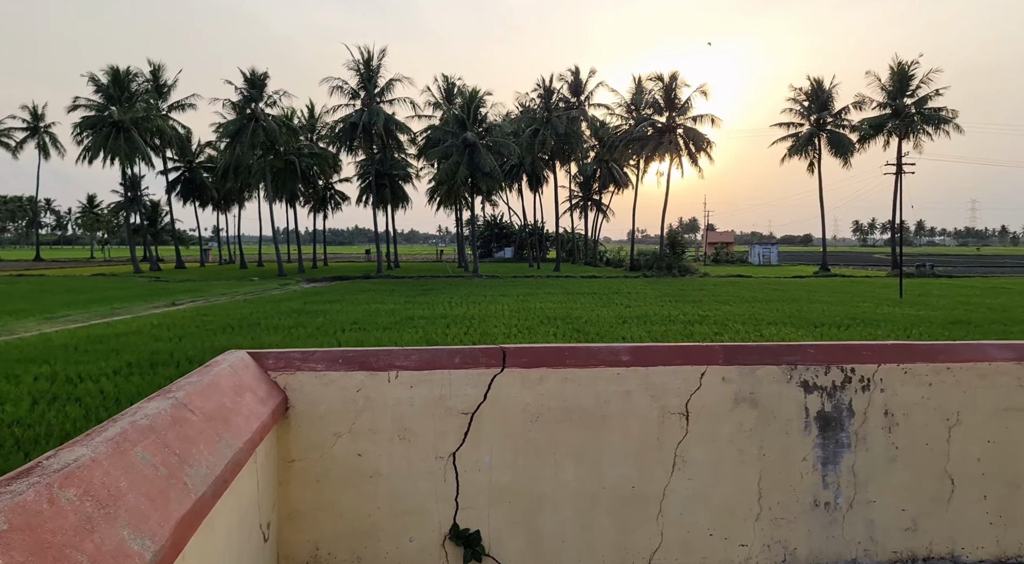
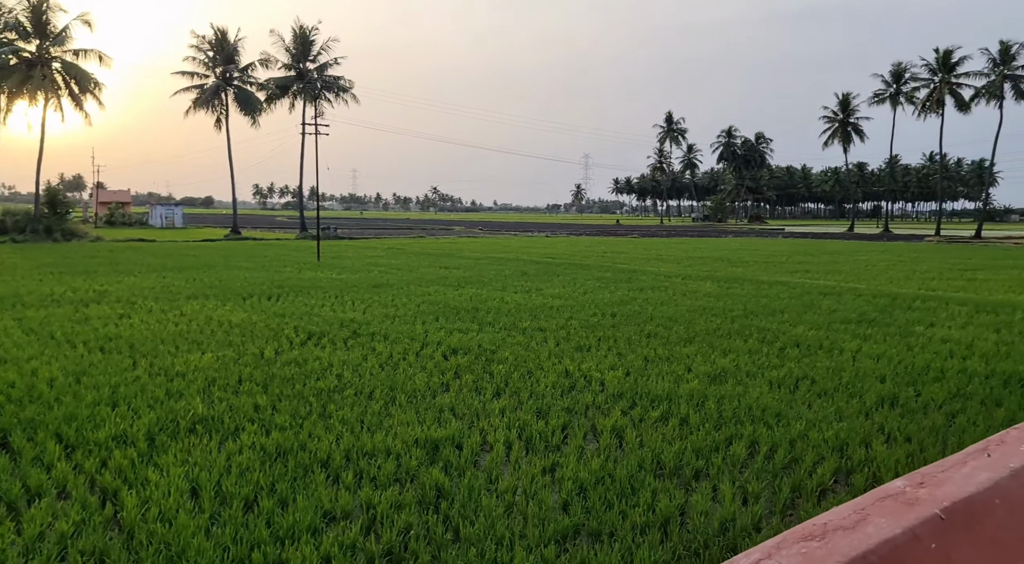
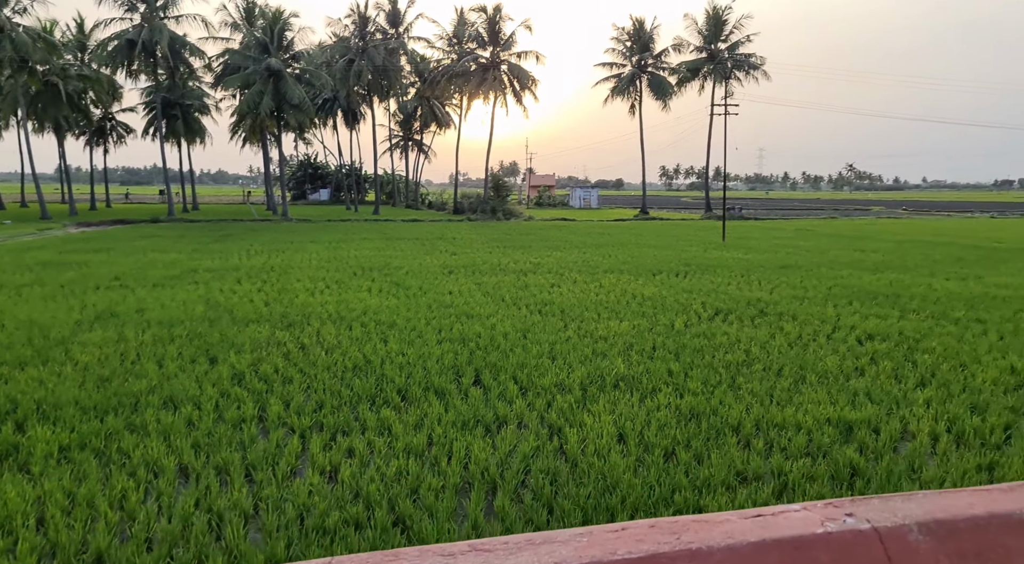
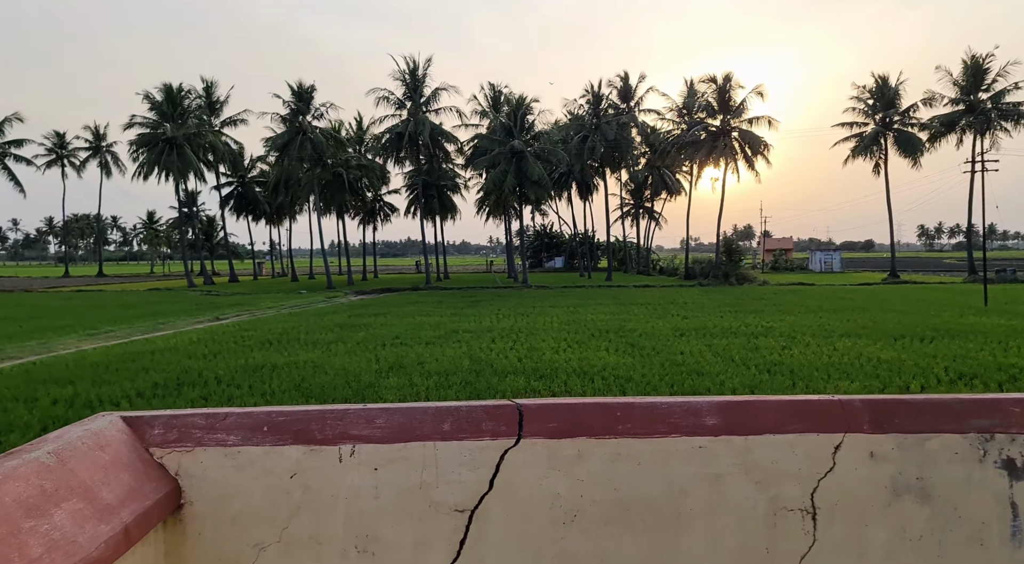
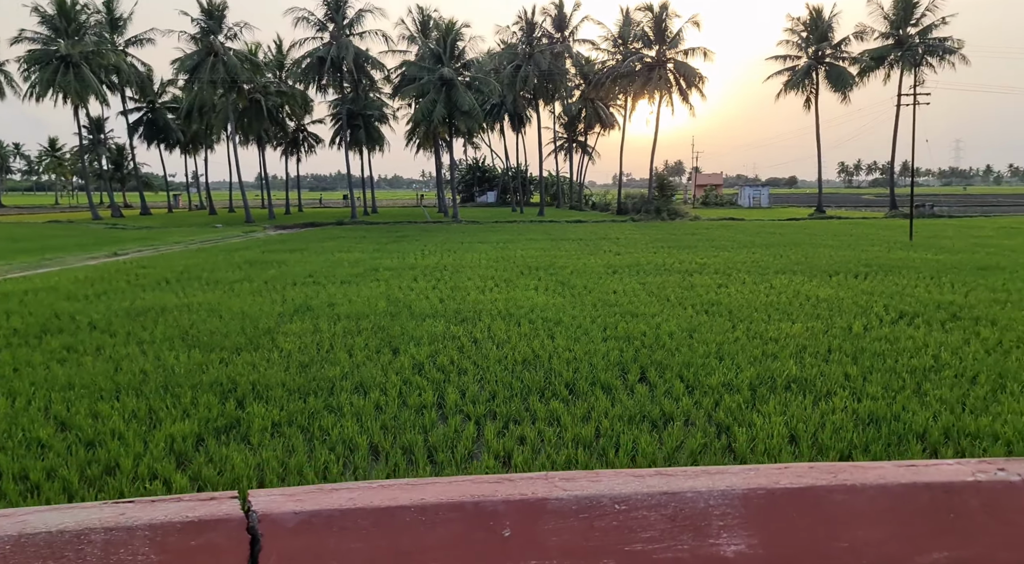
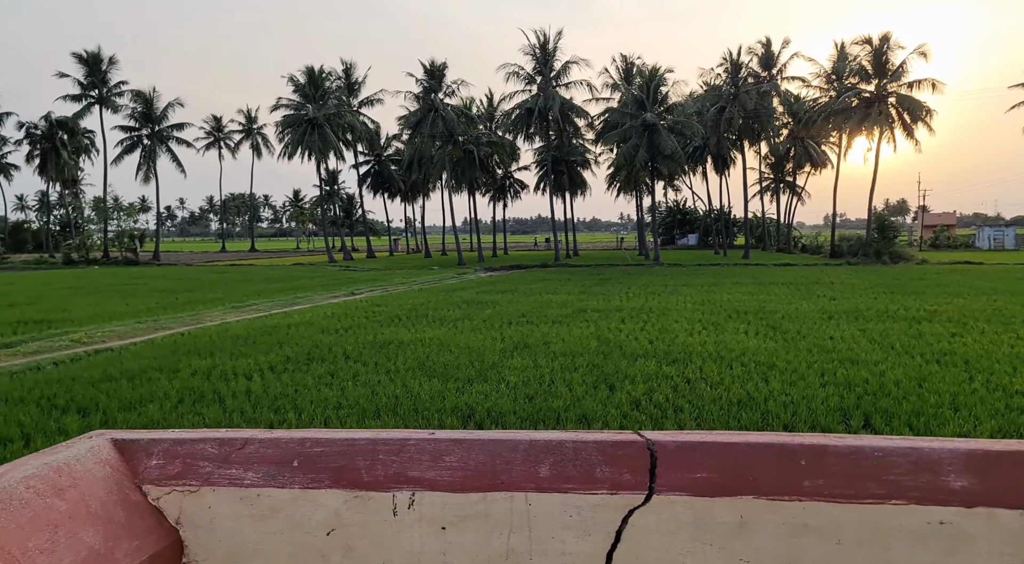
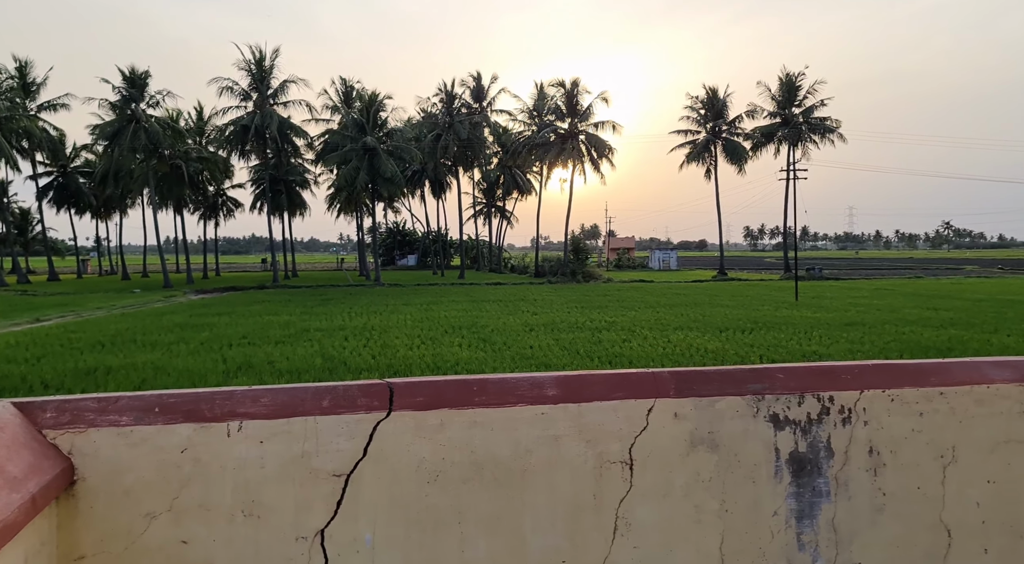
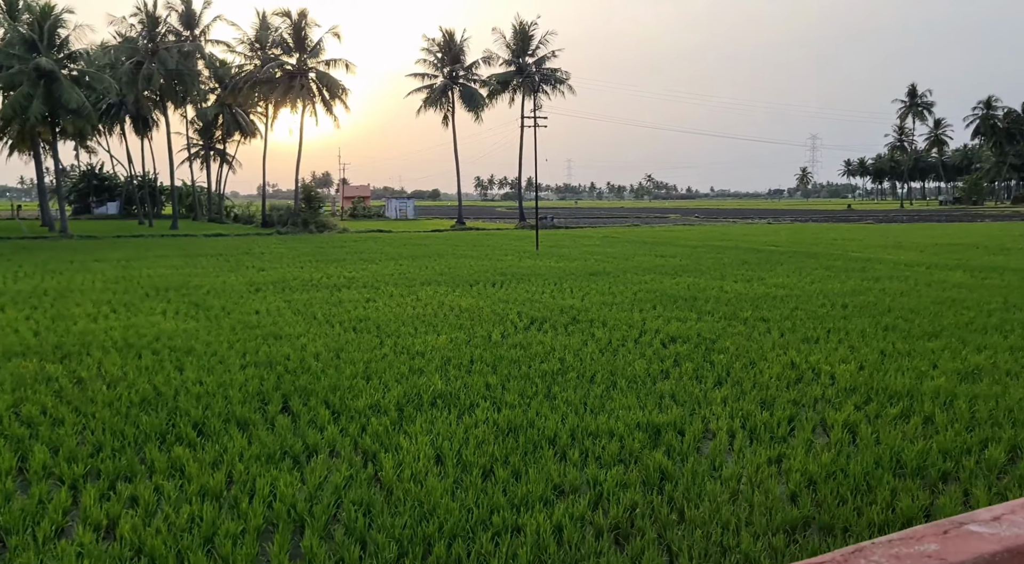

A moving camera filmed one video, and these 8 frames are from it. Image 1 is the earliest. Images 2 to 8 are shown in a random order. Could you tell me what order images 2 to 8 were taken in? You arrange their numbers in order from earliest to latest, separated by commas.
7, 4, 6, 5, 3, 8, 2
